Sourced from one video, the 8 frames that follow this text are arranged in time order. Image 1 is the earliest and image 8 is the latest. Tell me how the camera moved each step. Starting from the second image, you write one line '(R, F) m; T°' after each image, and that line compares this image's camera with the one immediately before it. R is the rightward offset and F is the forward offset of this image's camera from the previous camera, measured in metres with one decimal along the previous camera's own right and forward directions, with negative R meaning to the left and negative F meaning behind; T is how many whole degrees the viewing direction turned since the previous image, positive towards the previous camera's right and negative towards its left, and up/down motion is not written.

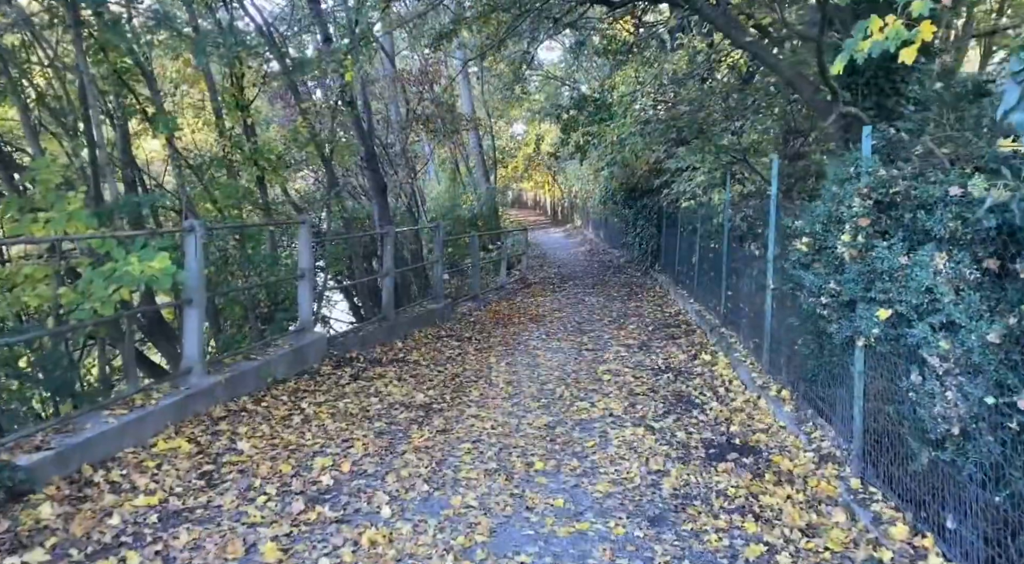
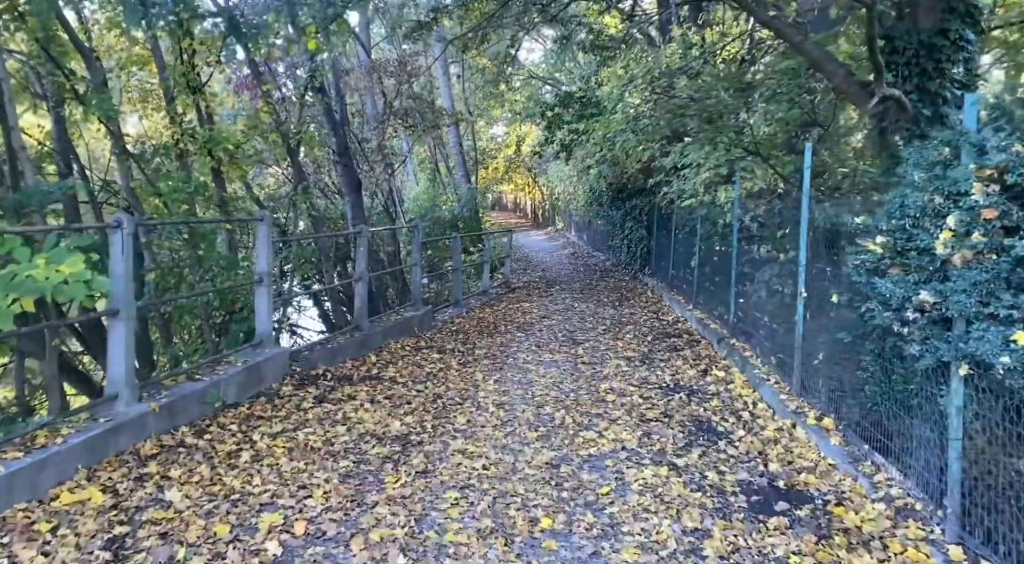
(-0.1, +0.8) m; +2°
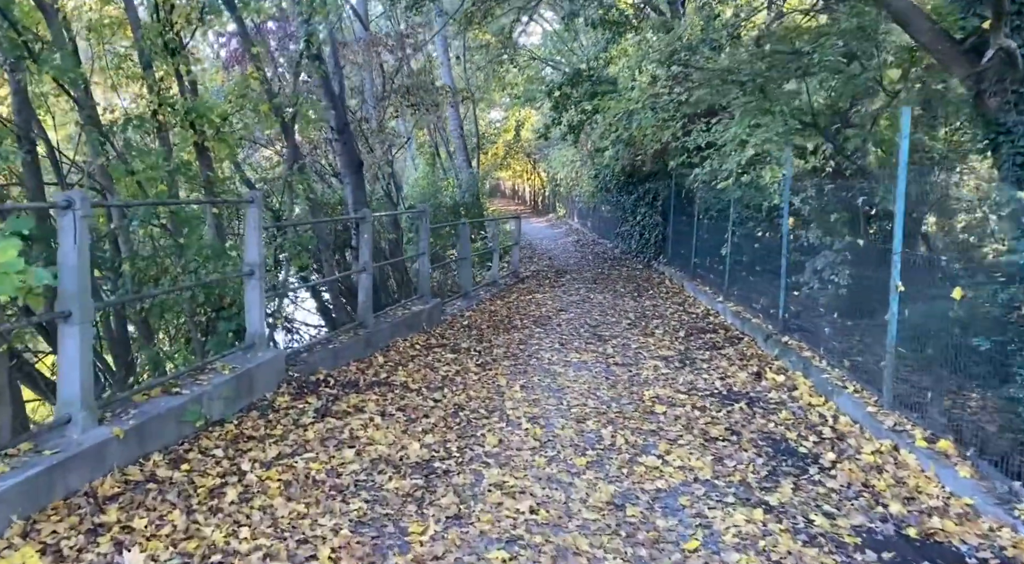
(-0.3, +0.8) m; 0°
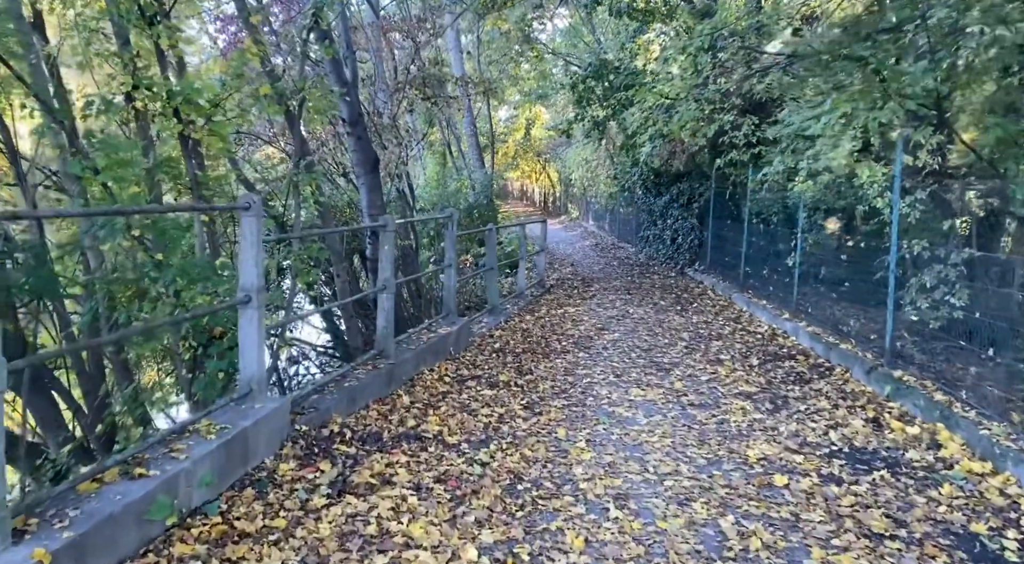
(-0.4, +1.1) m; 0°
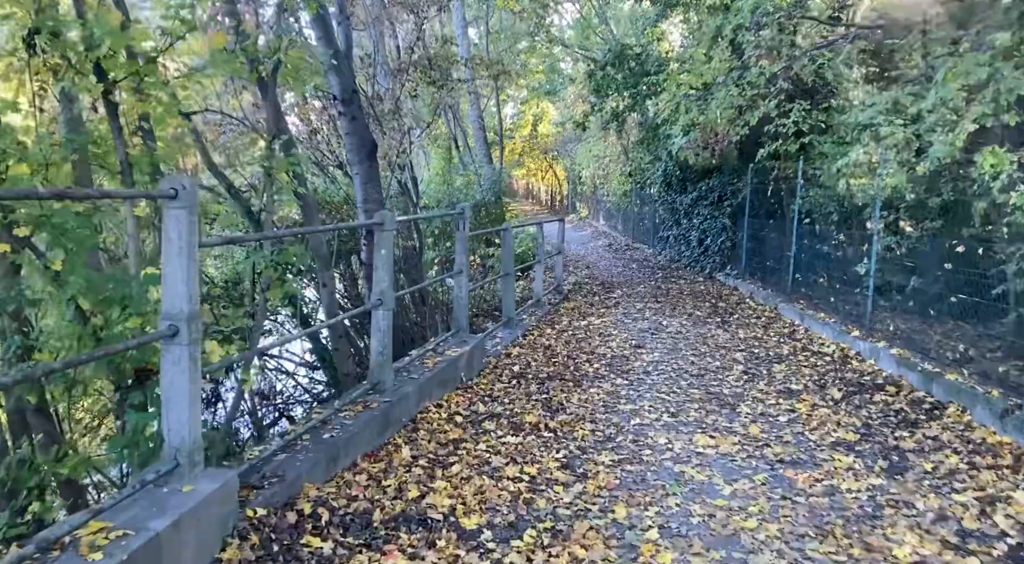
(-0.2, +1.3) m; 0°
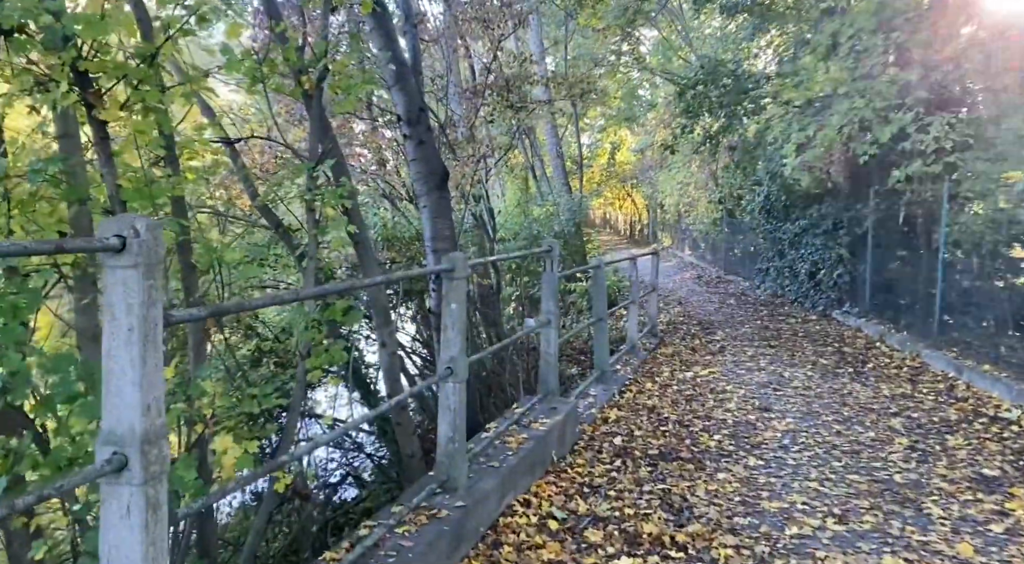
(-0.2, +1.1) m; -6°
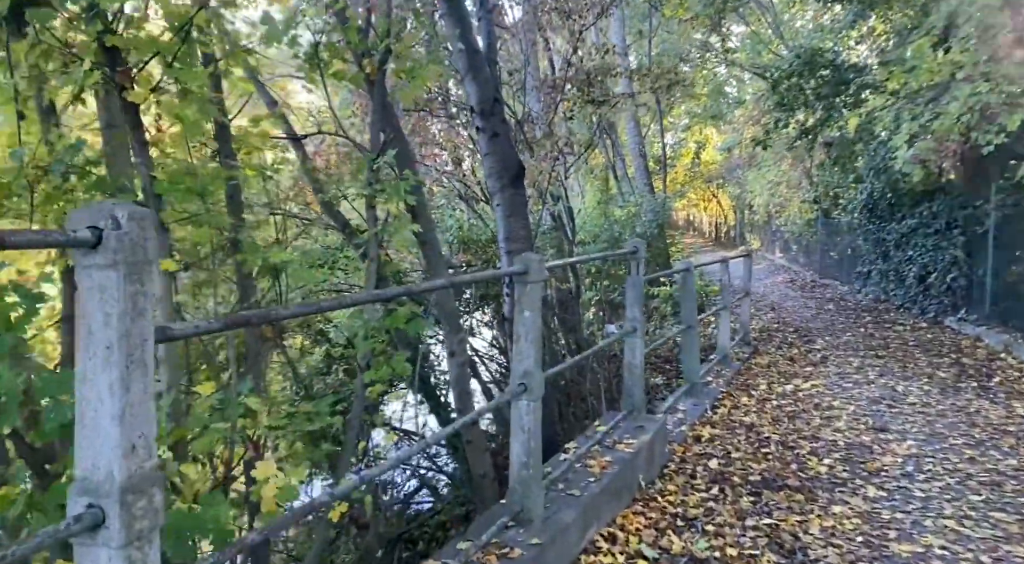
(0.0, +0.4) m; -6°
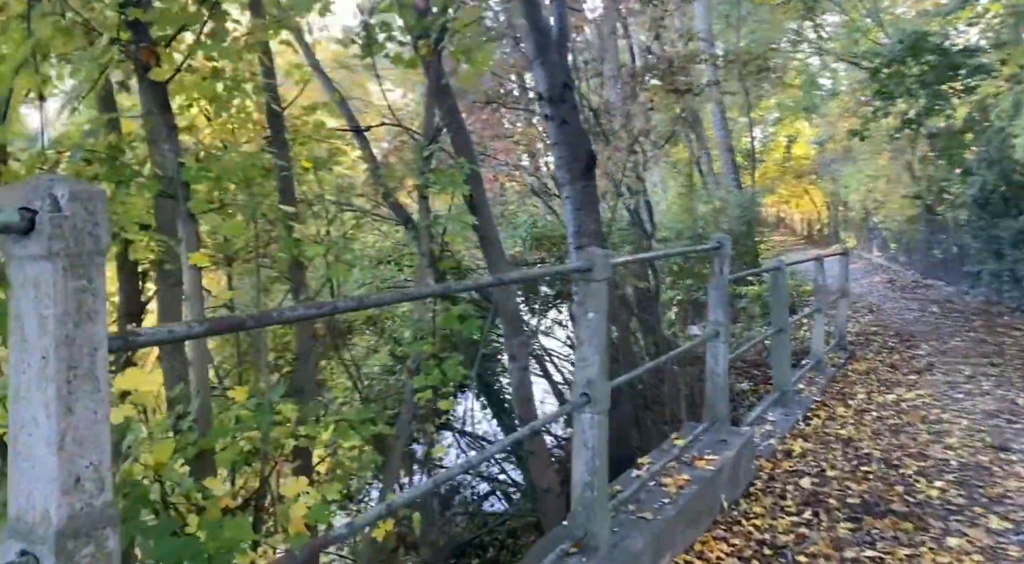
(+0.1, +0.3) m; -6°
